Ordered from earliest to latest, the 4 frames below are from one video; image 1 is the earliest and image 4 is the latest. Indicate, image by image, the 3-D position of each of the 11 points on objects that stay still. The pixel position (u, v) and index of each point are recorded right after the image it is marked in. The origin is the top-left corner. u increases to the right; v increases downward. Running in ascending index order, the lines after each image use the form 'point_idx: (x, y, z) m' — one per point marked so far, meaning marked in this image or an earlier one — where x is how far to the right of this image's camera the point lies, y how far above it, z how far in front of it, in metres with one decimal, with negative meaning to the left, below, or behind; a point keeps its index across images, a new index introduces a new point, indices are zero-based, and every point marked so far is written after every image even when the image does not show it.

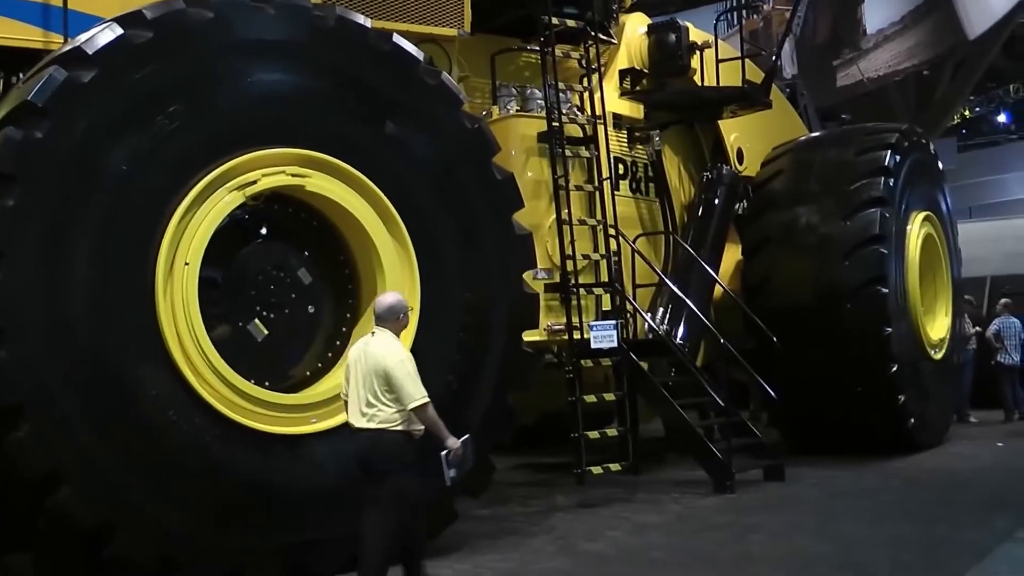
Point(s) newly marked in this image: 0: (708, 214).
0: (+0.9, +0.3, +7.3) m
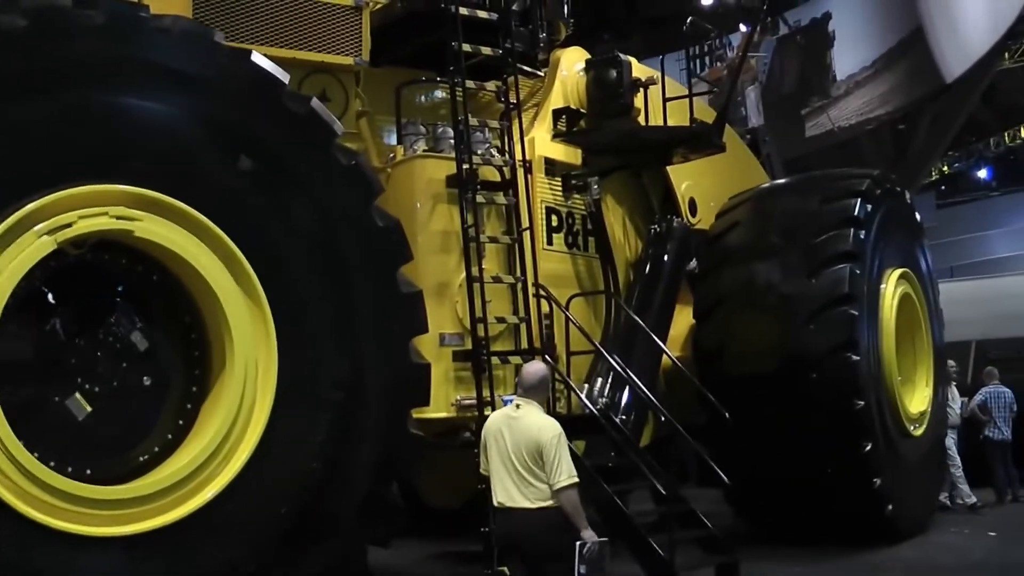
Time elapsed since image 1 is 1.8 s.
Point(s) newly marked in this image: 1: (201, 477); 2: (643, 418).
0: (+0.6, +0.1, +6.5) m
1: (-0.7, -0.4, +3.5) m
2: (+0.5, -0.5, +6.1) m
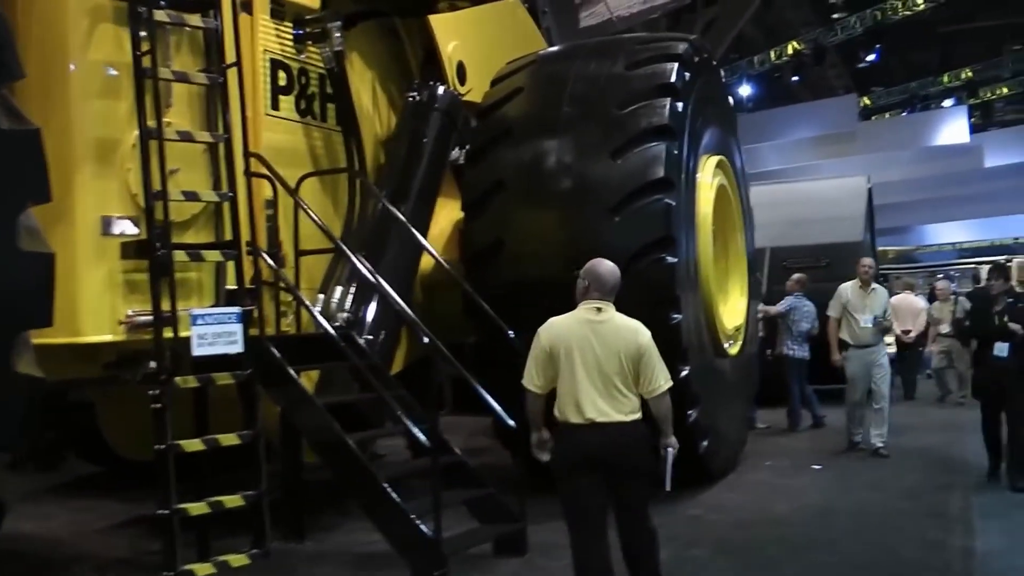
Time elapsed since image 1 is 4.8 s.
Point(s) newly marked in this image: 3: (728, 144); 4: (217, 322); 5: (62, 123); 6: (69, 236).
0: (-0.3, +0.4, +5.0) m
1: (-1.1, -0.2, +1.9) m
2: (-0.3, -0.1, +4.6) m
3: (+0.7, +0.5, +5.6) m
4: (-0.6, -0.1, +3.3) m
5: (-0.9, +0.3, +3.4) m
6: (-0.9, +0.1, +3.3) m
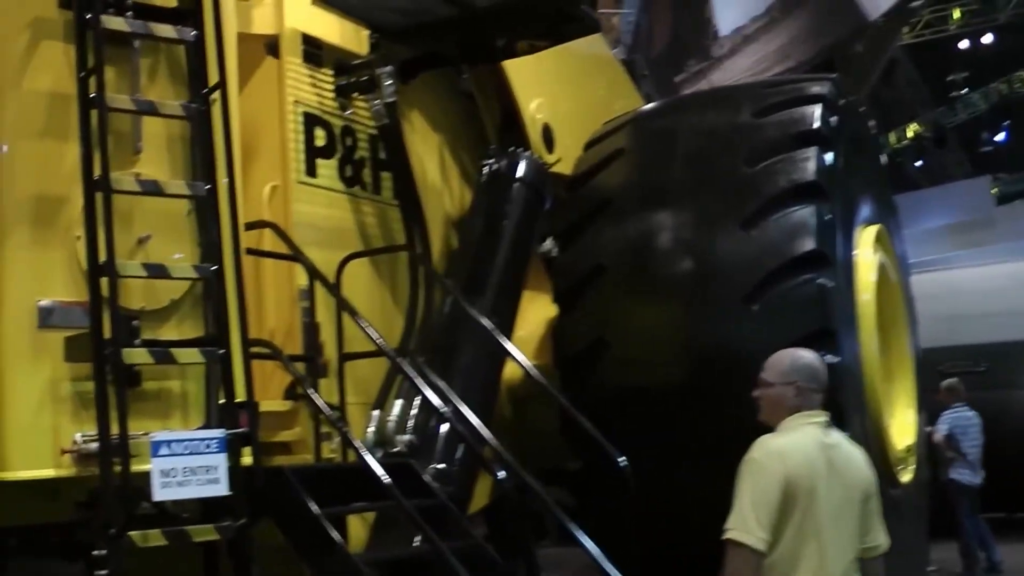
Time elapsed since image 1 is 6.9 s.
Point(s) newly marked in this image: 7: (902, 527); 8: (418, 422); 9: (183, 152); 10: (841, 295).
0: (-0.1, +0.1, +4.0) m
1: (-1.0, -0.3, +0.9) m
2: (-0.1, -0.4, +3.6) m
3: (+1.0, +0.2, +4.5) m
4: (-0.5, -0.2, +2.3) m
5: (-0.8, +0.2, +2.4) m
6: (-0.7, -0.1, +2.3) m
7: (+1.0, -0.6, +4.1) m
8: (-0.2, -0.3, +3.4) m
9: (-0.5, +0.2, +2.7) m
10: (+0.7, 0.0, +3.7) m
